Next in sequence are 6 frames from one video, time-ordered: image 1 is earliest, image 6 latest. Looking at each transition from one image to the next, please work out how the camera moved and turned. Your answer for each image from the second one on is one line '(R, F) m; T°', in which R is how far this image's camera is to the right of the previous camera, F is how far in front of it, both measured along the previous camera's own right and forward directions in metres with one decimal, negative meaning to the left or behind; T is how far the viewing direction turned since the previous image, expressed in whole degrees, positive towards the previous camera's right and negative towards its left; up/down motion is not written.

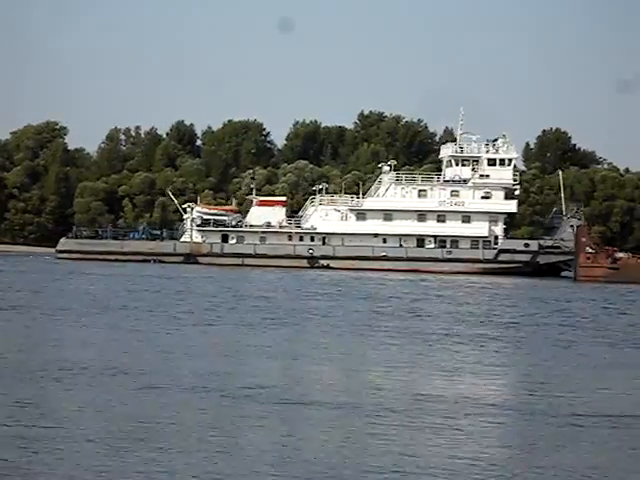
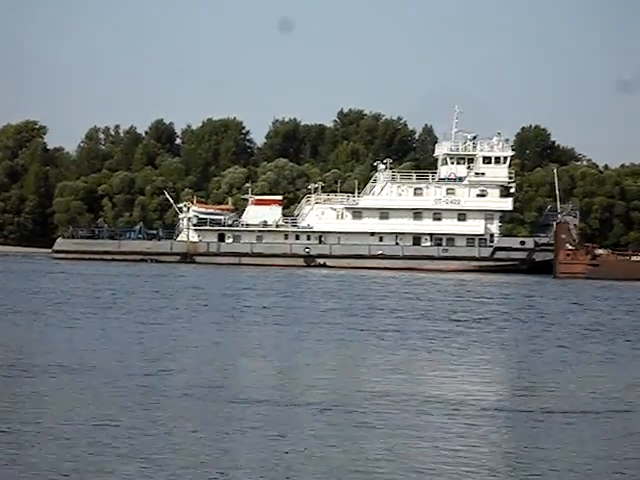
(-0.3, 0.0) m; +2°
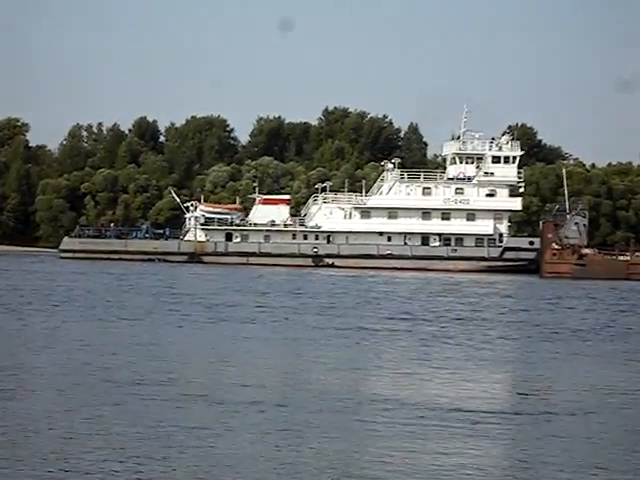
(-0.5, +0.1) m; +2°
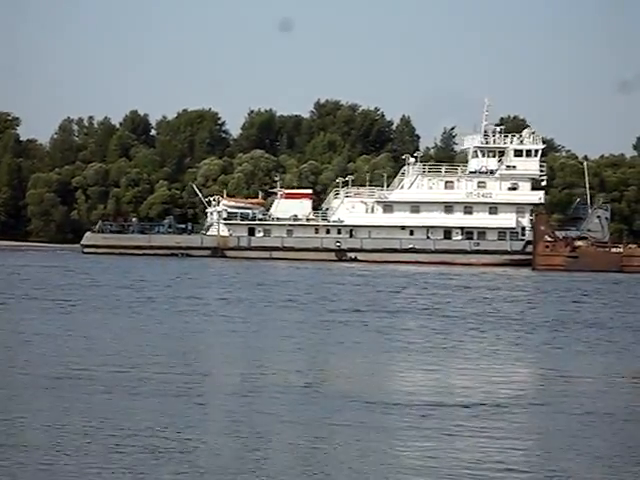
(-0.6, 0.0) m; +2°
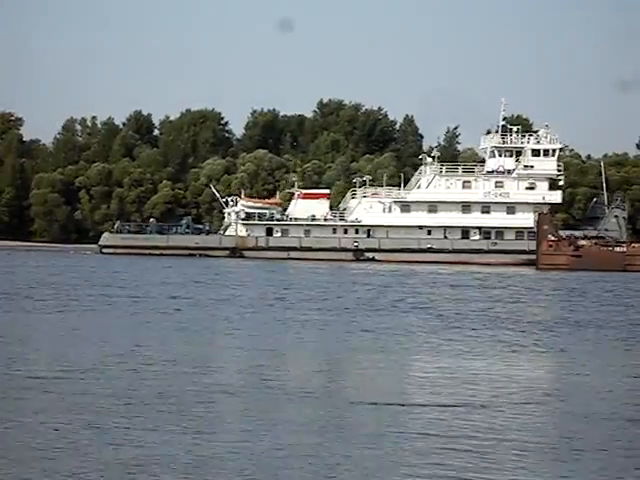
(-0.3, 0.0) m; 0°
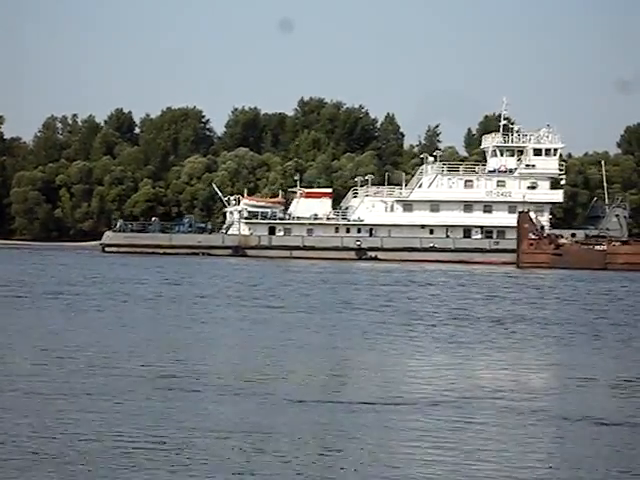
(-0.4, 0.0) m; +2°
